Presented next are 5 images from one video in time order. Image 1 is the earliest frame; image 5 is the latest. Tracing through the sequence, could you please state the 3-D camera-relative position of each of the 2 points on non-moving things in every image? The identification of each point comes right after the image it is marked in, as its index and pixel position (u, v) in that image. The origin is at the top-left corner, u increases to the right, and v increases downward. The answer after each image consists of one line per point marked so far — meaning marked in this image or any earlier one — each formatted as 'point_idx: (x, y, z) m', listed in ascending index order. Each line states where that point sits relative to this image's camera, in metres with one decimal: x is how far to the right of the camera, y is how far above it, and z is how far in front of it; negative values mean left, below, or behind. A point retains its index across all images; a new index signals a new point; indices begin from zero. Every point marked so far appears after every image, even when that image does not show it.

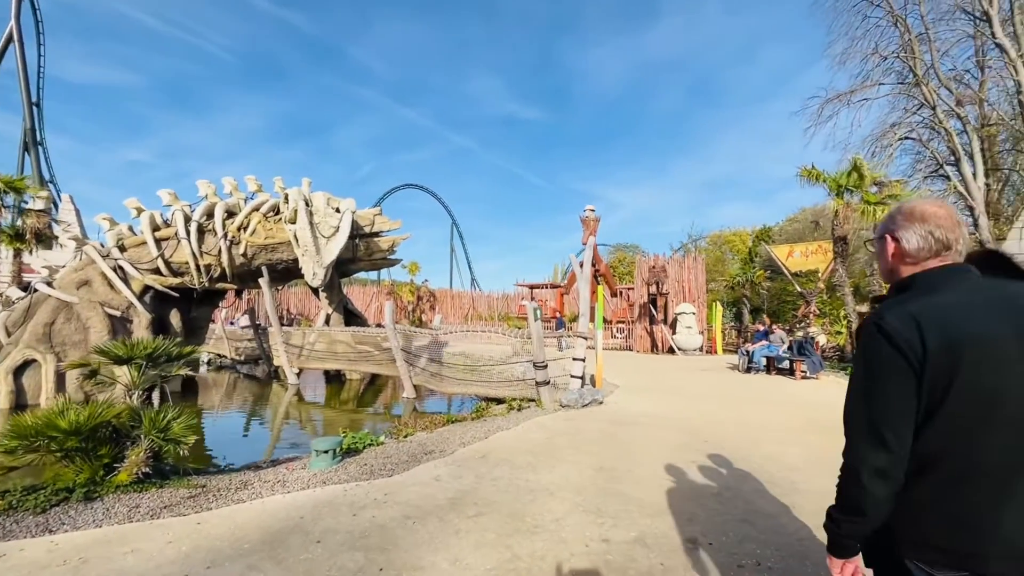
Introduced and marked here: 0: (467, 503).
0: (-0.4, -1.8, +4.1) m
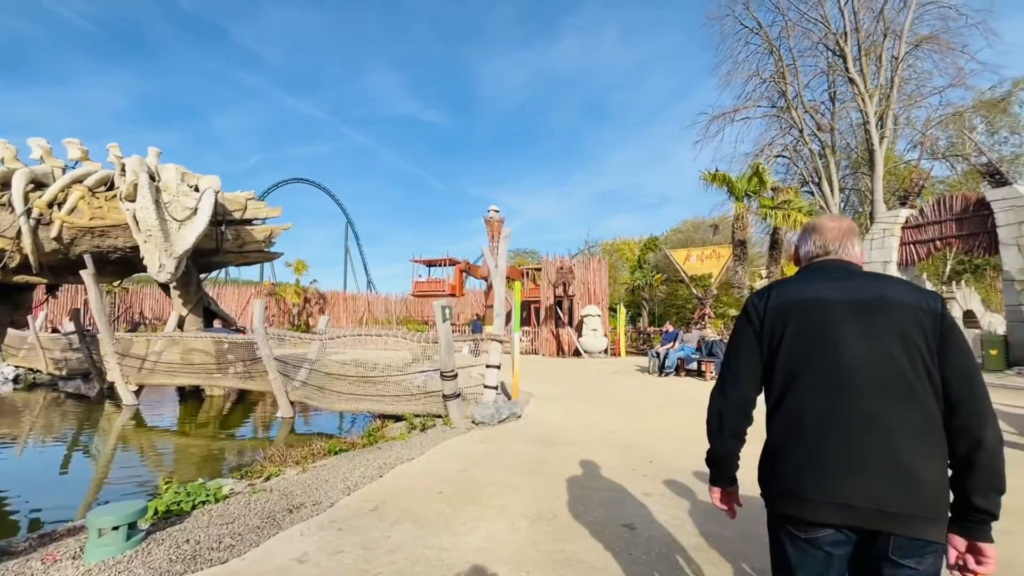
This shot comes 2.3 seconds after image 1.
0: (-0.9, -1.7, +2.6) m
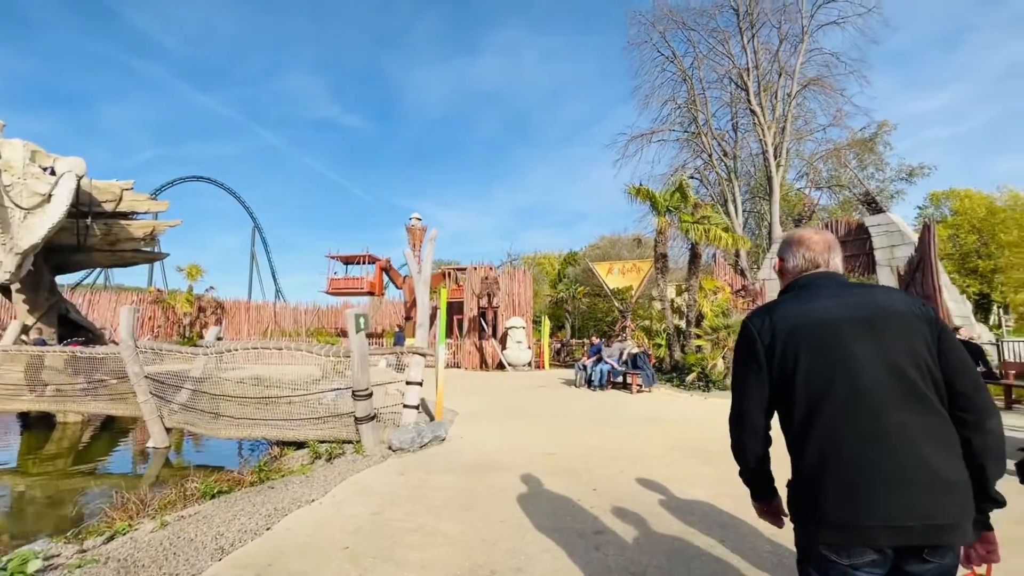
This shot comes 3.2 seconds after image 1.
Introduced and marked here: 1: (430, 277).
0: (-1.1, -1.7, +1.7) m
1: (-1.8, +0.2, +10.5) m
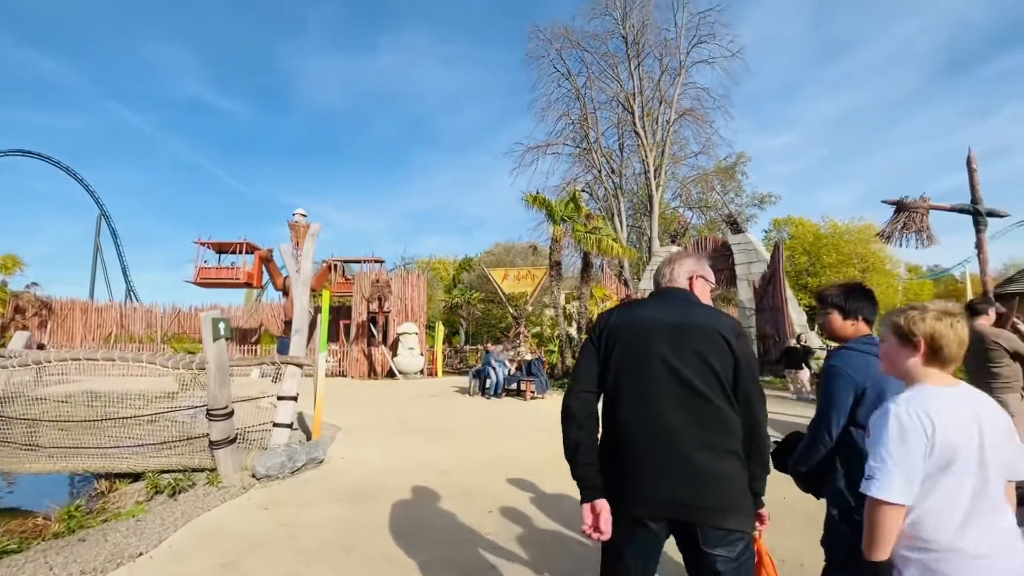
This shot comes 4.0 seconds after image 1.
0: (-1.4, -1.6, +1.0) m
1: (-4.0, +0.2, +9.4) m
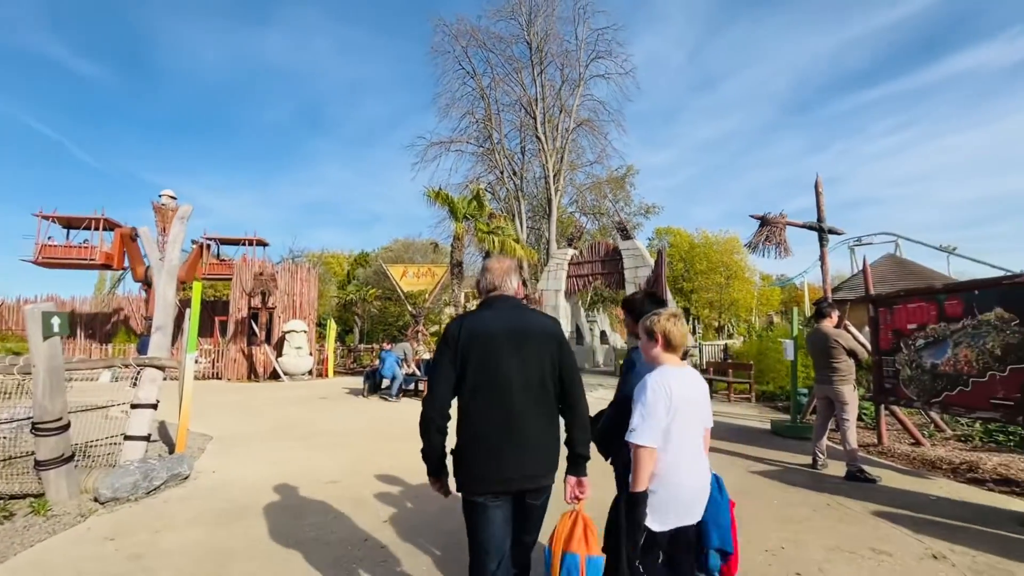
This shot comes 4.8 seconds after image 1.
0: (-1.6, -1.6, +0.5) m
1: (-5.8, +0.3, +8.3) m
